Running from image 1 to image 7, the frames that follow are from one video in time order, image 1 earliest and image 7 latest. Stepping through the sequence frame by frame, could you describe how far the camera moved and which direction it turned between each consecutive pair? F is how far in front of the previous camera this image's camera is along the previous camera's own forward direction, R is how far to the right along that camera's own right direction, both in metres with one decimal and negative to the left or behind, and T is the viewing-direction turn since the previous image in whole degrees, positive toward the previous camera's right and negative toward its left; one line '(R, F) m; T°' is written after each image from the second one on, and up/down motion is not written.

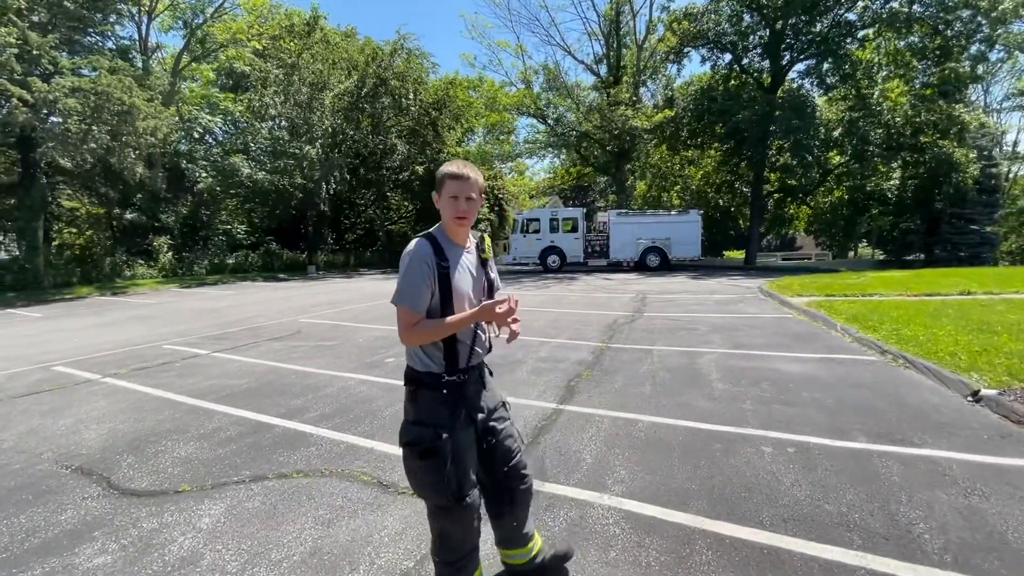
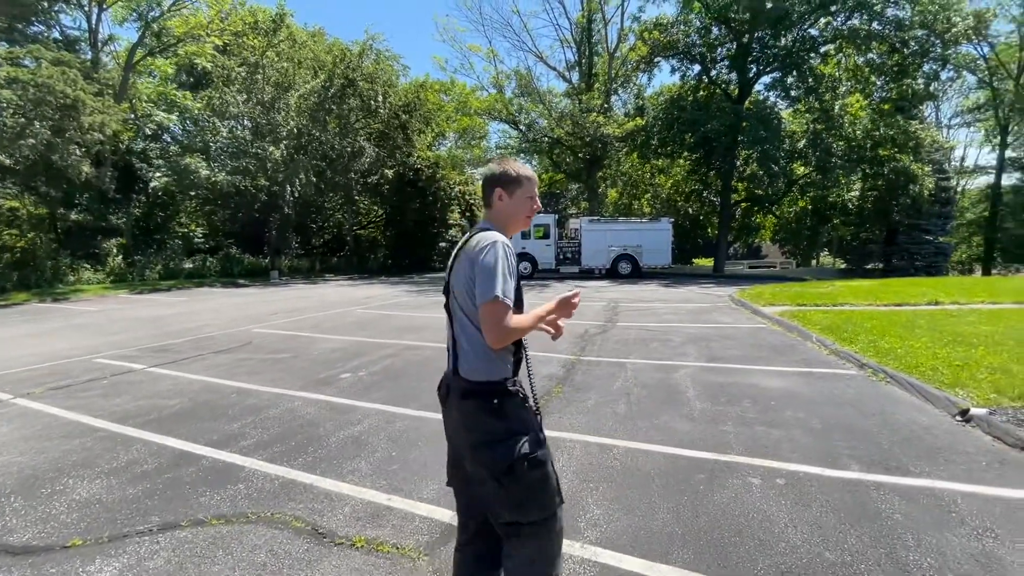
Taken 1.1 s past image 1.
(+0.1, +0.5) m; +3°
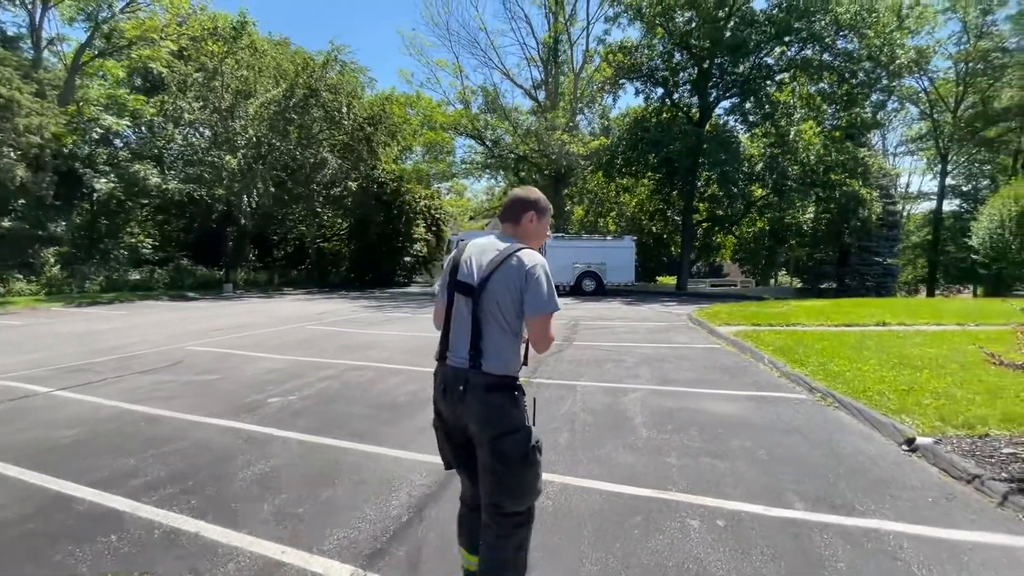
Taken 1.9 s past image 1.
(+0.3, +0.3) m; +4°
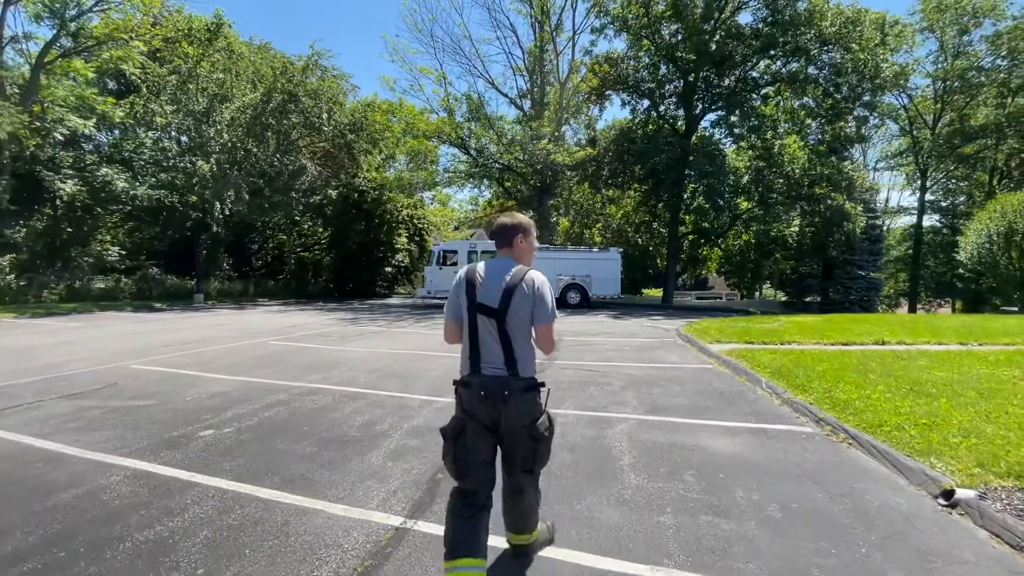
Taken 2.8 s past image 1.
(+0.2, +0.7) m; +2°
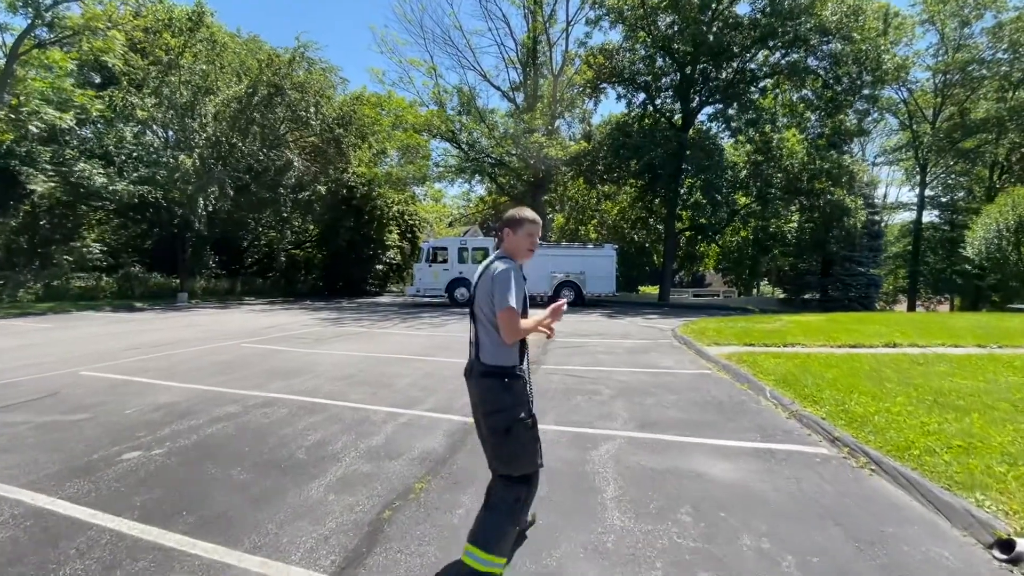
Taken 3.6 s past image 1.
(+0.3, +0.7) m; 0°
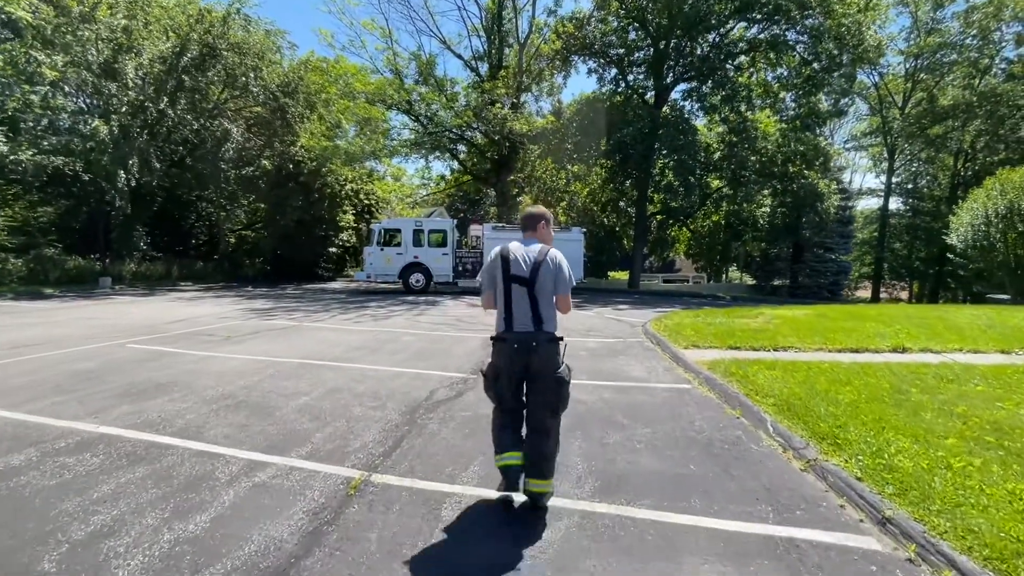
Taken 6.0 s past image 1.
(+0.5, +1.7) m; +3°
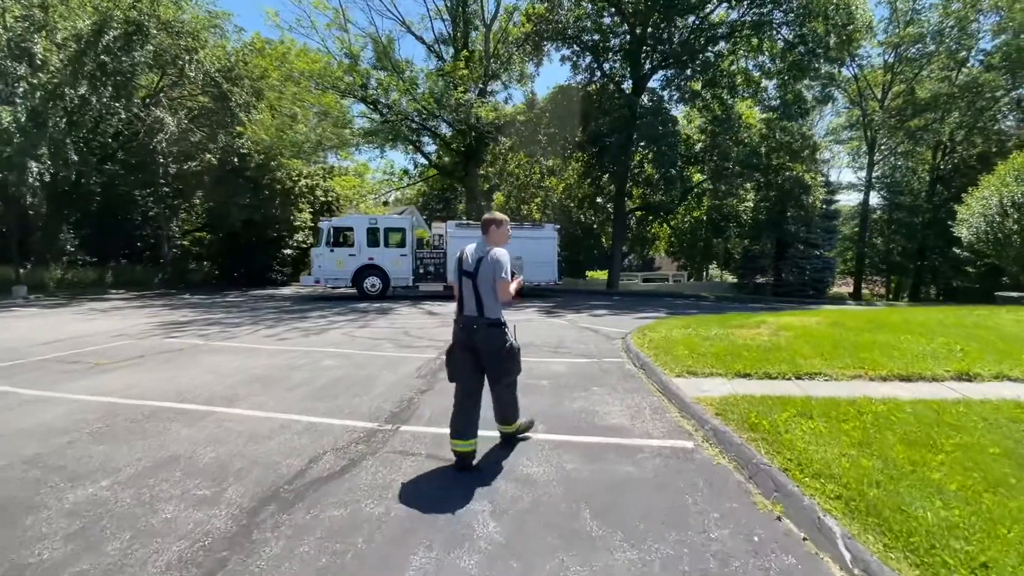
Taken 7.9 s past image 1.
(+0.6, +2.1) m; +2°
